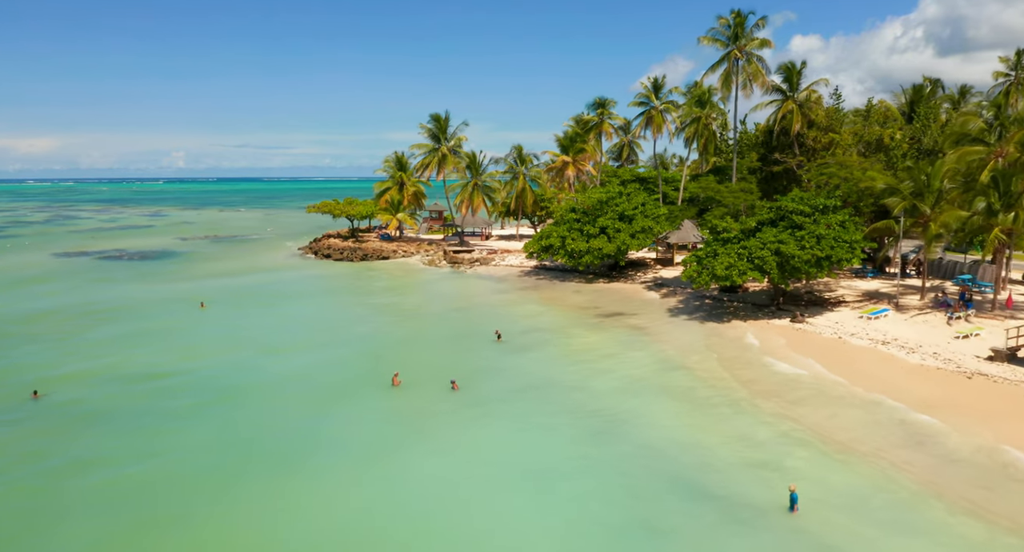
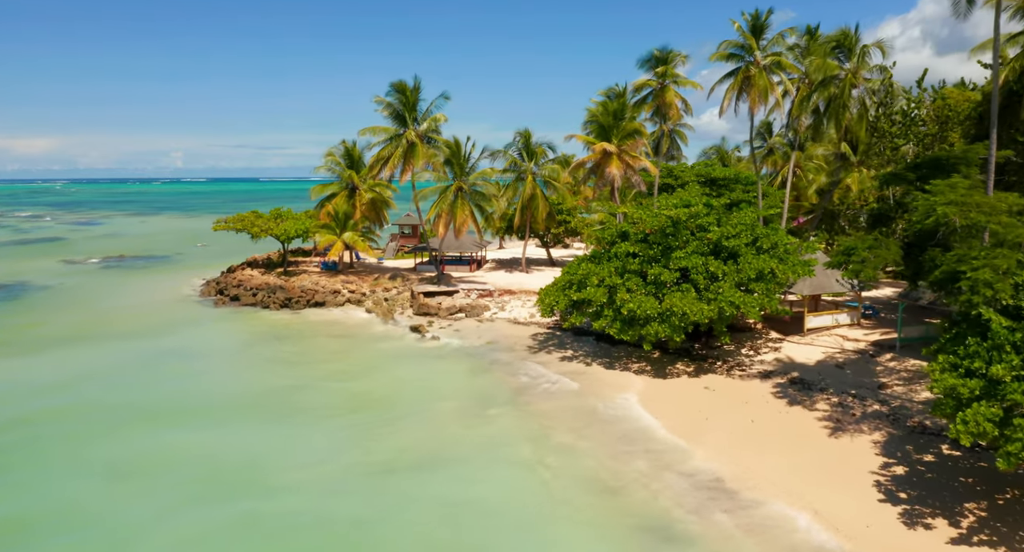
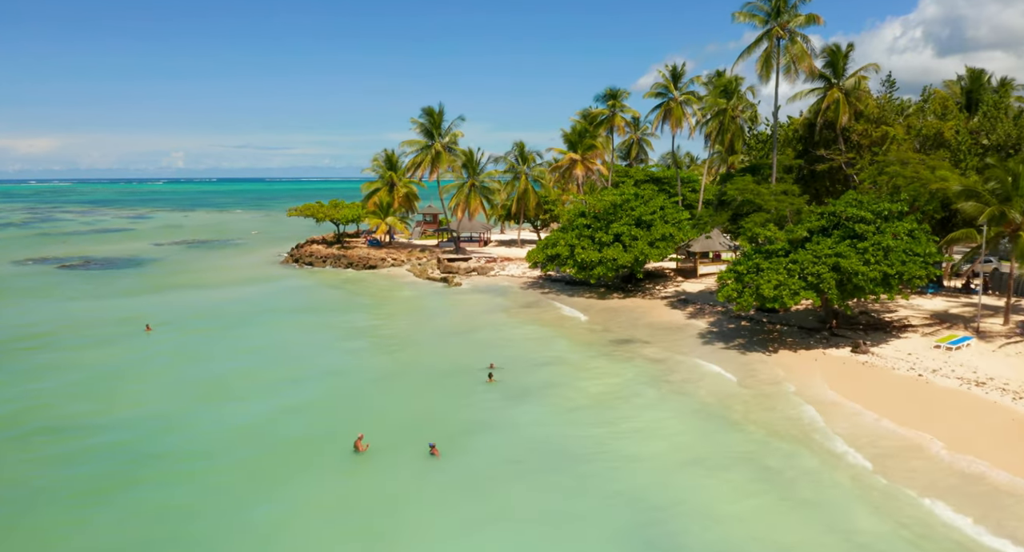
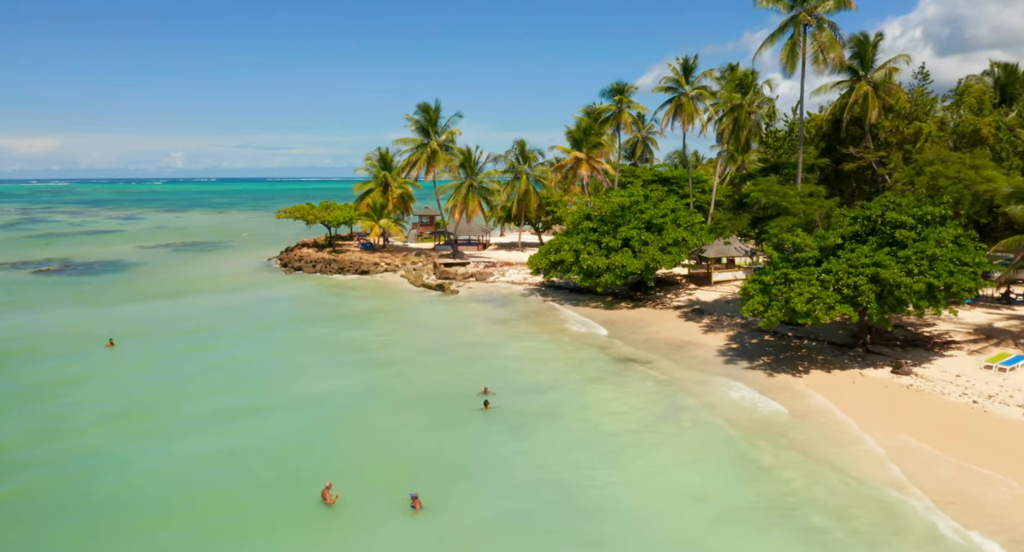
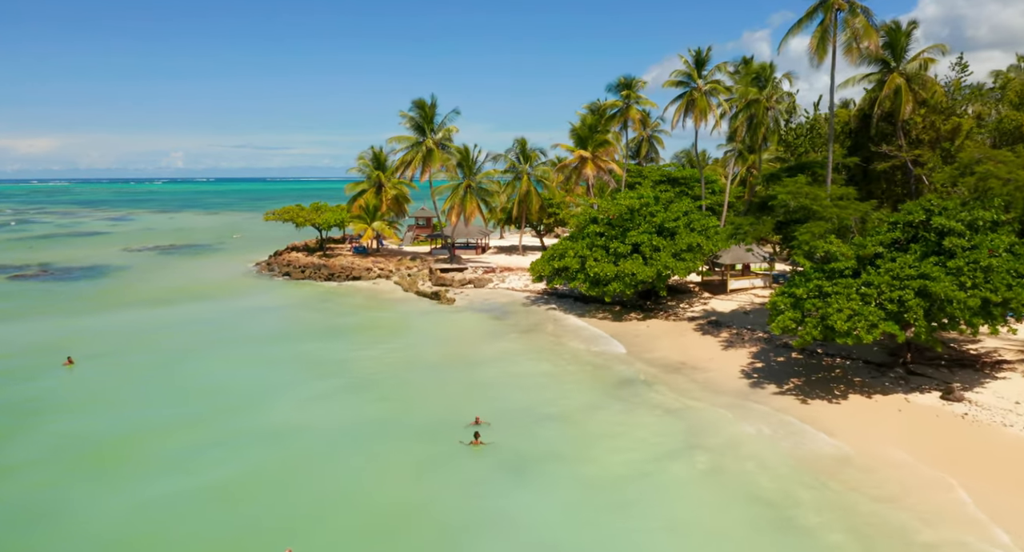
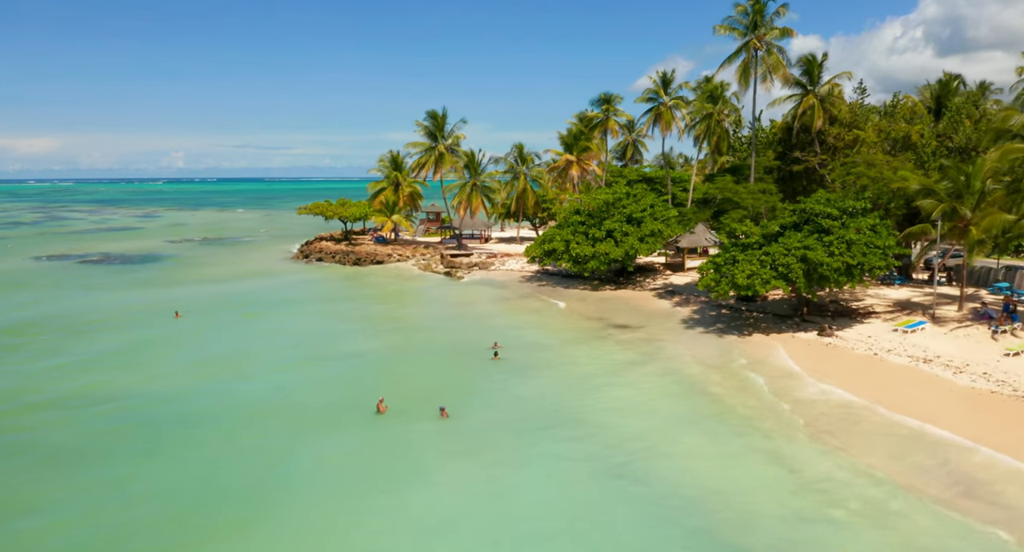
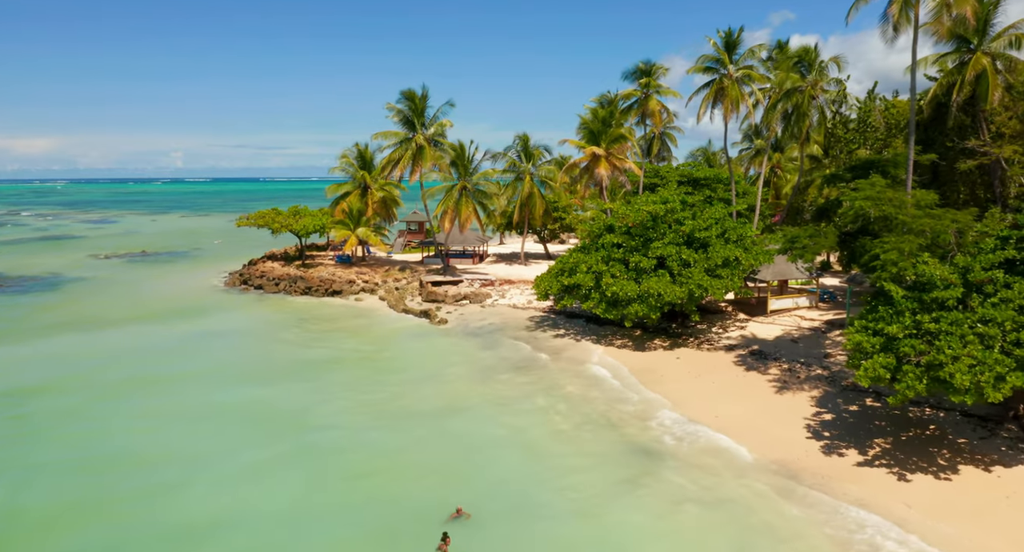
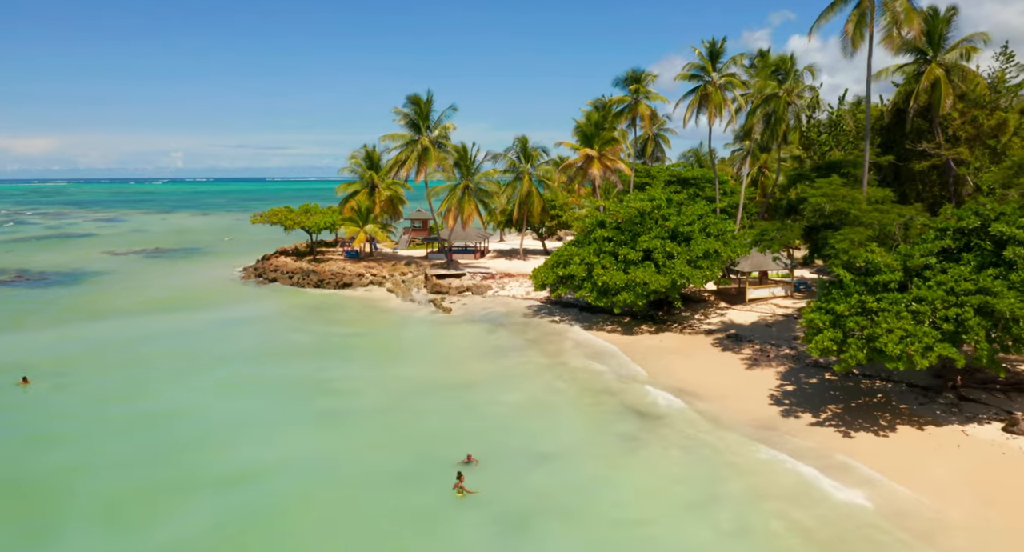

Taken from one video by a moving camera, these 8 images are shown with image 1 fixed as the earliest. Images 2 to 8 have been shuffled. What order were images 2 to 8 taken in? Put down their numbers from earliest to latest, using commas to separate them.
6, 3, 4, 5, 8, 7, 2
